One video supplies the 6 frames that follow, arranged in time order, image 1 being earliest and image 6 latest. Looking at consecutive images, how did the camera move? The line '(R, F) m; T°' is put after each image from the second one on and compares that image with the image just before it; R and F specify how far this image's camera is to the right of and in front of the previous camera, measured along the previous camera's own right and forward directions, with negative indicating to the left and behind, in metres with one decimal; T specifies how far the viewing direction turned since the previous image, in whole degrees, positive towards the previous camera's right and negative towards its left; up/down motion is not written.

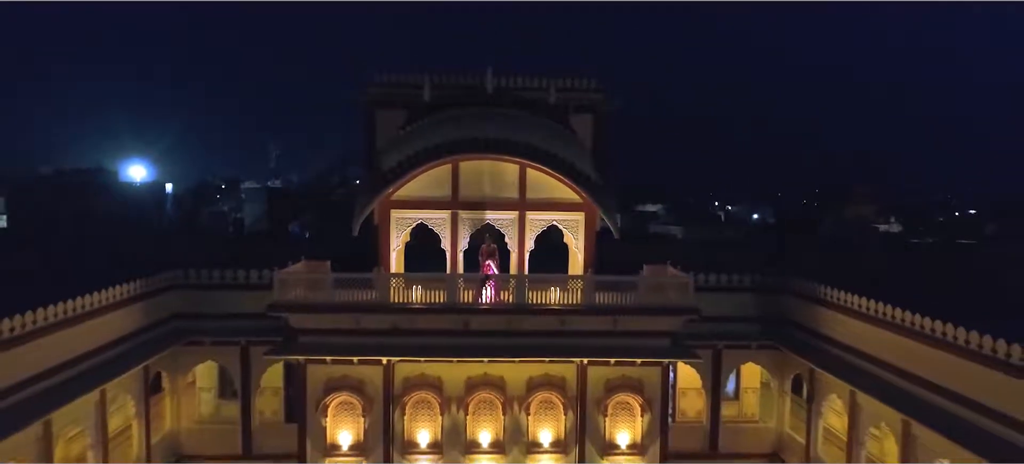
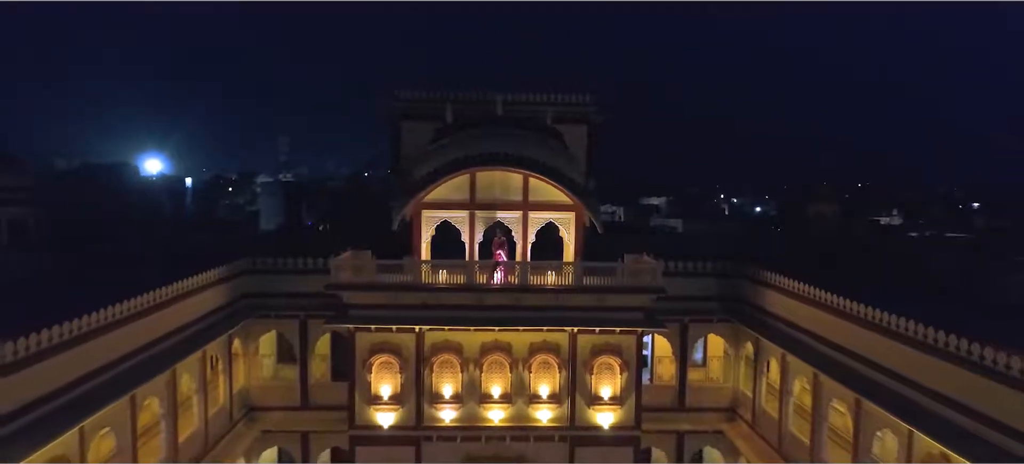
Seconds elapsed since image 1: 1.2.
(0.0, -3.1) m; -1°
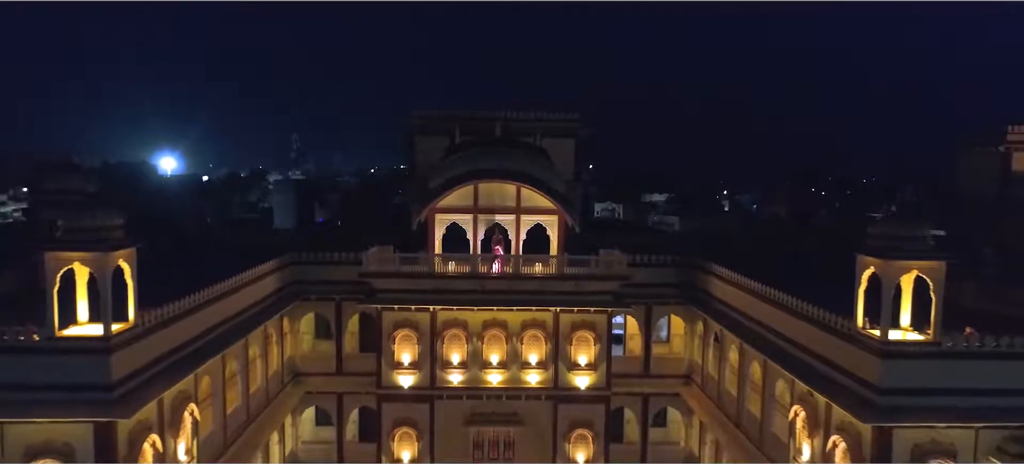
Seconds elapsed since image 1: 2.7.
(+0.3, -3.7) m; 0°
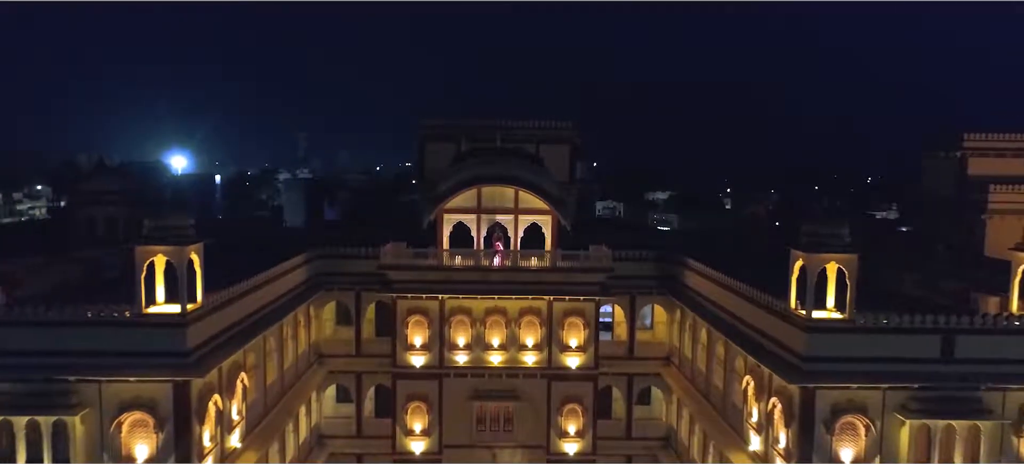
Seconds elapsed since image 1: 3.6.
(+0.2, -2.5) m; 0°
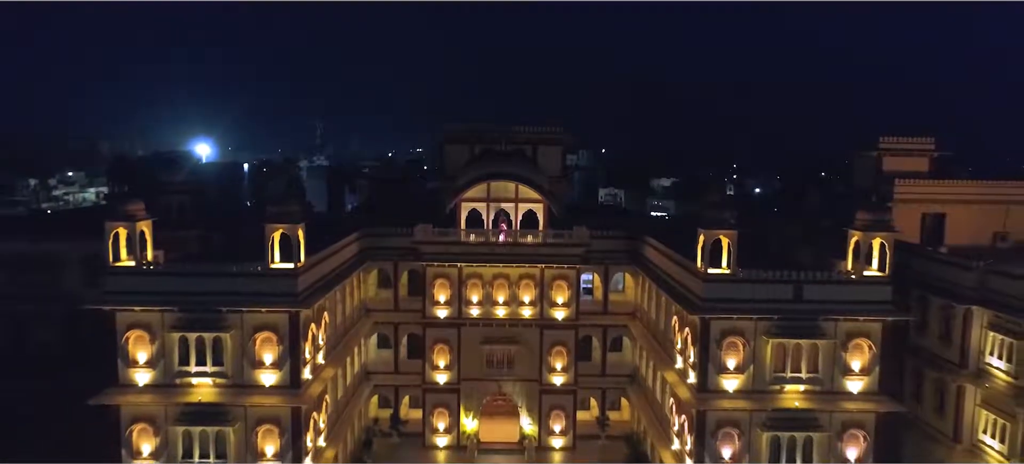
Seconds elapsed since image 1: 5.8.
(+0.3, -6.7) m; -1°
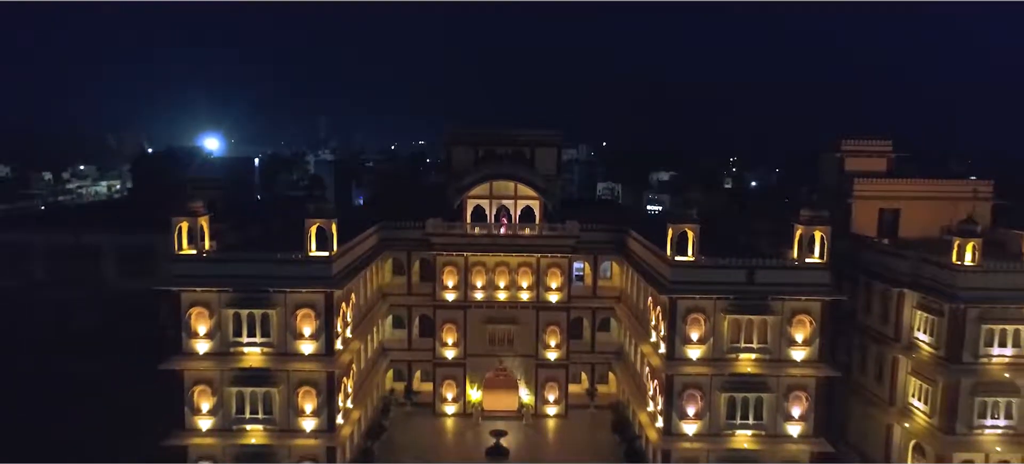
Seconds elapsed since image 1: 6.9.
(+0.1, -3.8) m; 0°
